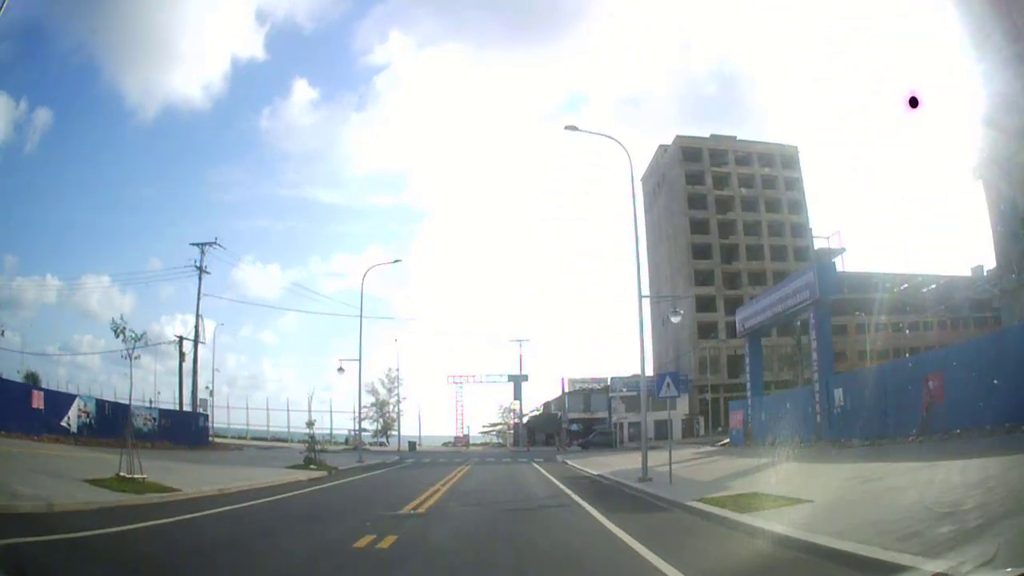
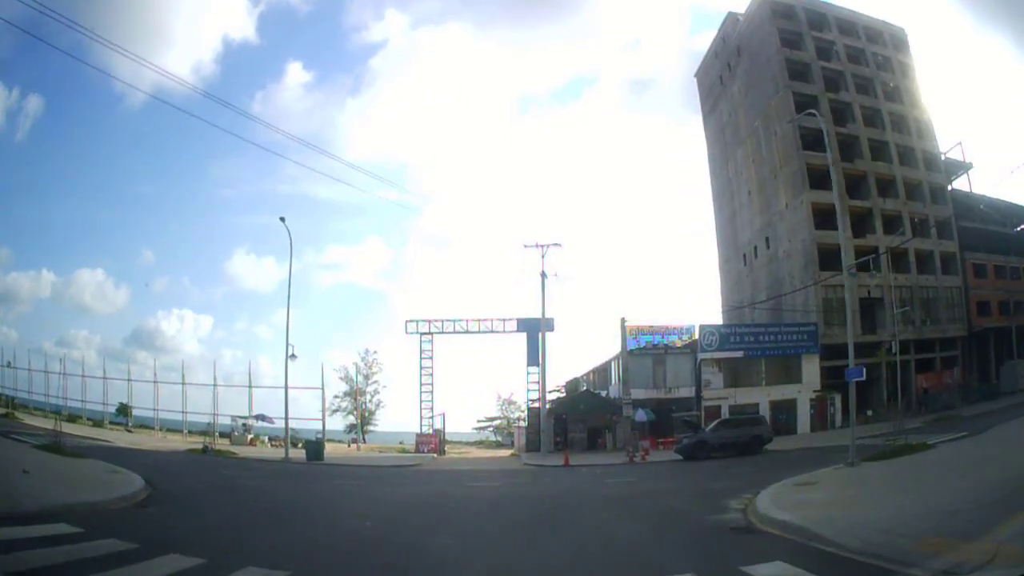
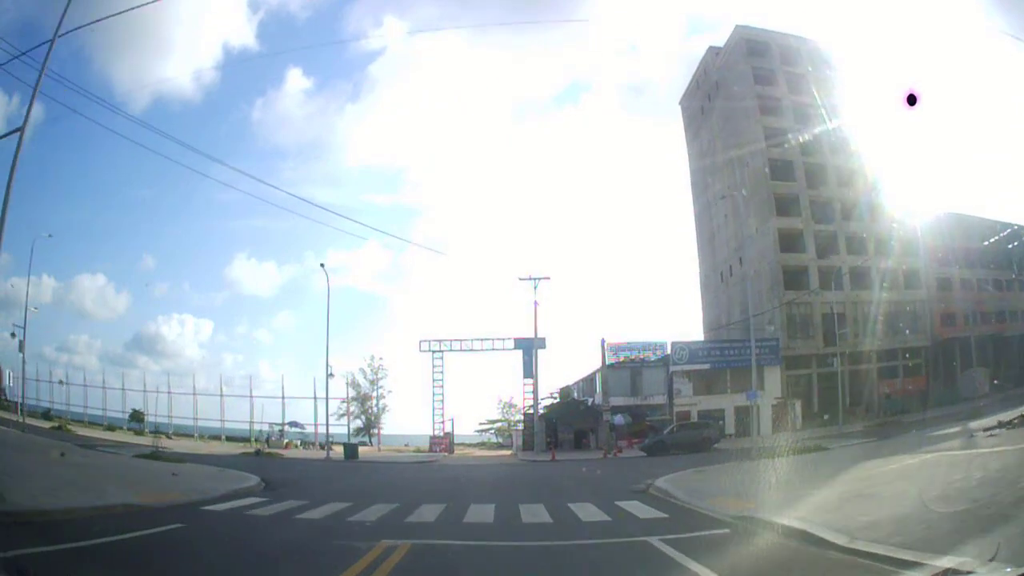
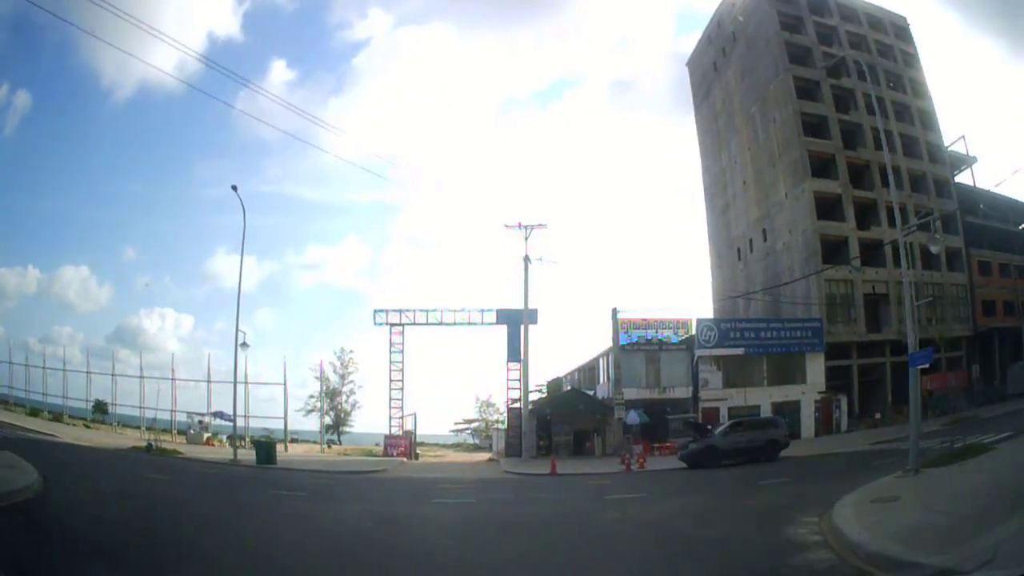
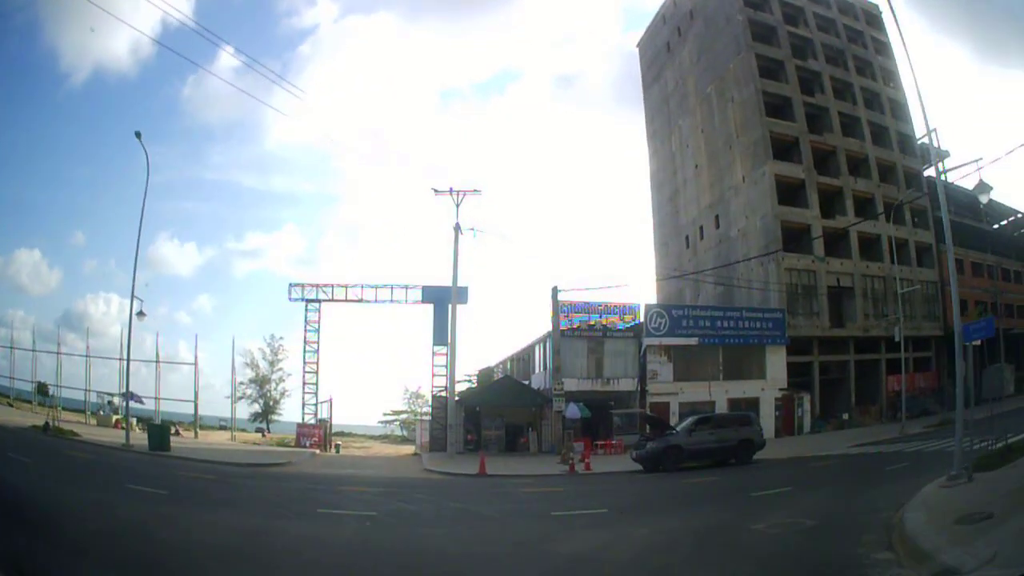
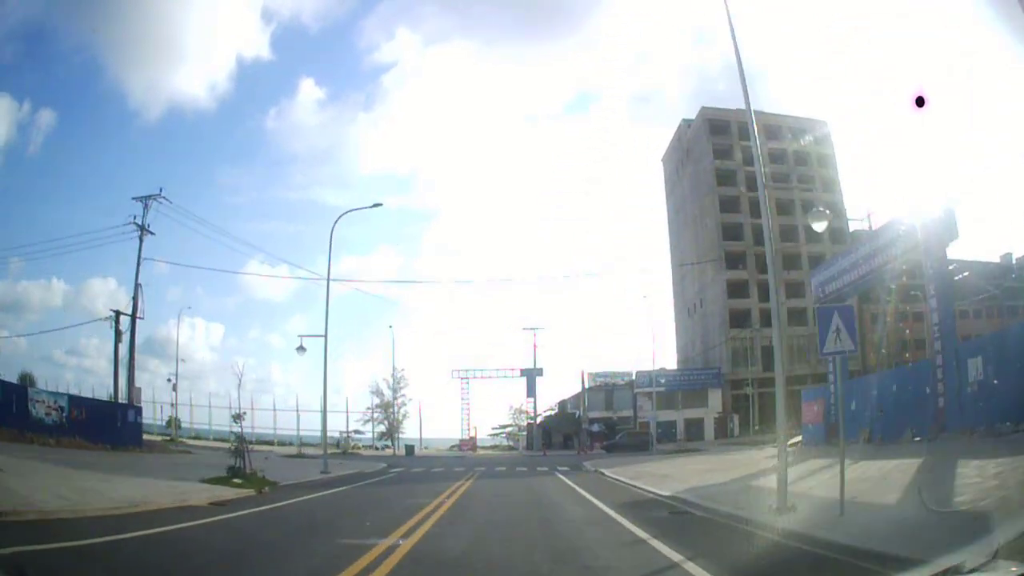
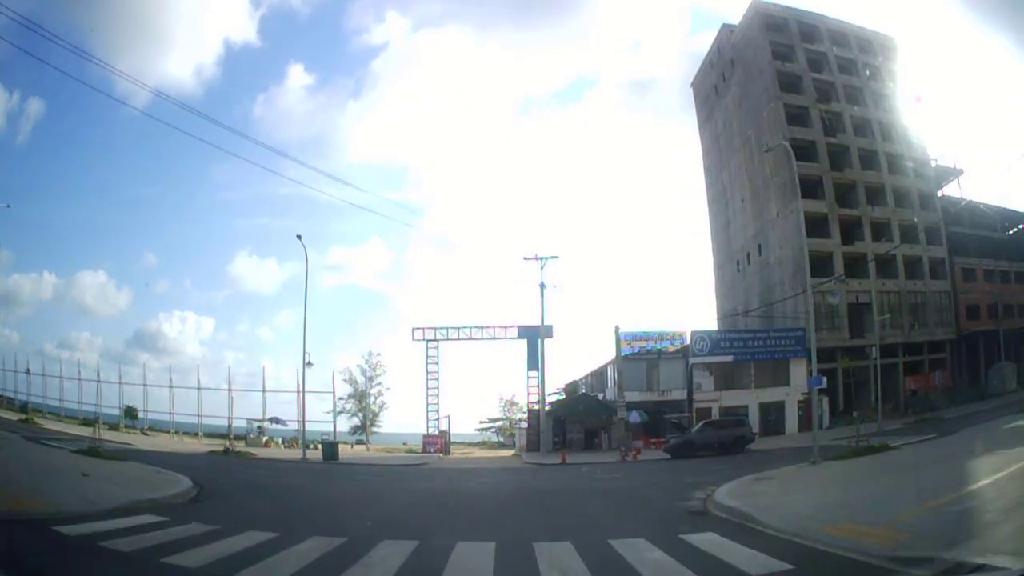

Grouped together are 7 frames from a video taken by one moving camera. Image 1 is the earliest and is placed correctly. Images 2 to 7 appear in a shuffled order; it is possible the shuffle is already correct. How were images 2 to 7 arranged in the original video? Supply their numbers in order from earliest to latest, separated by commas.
6, 3, 7, 2, 4, 5
